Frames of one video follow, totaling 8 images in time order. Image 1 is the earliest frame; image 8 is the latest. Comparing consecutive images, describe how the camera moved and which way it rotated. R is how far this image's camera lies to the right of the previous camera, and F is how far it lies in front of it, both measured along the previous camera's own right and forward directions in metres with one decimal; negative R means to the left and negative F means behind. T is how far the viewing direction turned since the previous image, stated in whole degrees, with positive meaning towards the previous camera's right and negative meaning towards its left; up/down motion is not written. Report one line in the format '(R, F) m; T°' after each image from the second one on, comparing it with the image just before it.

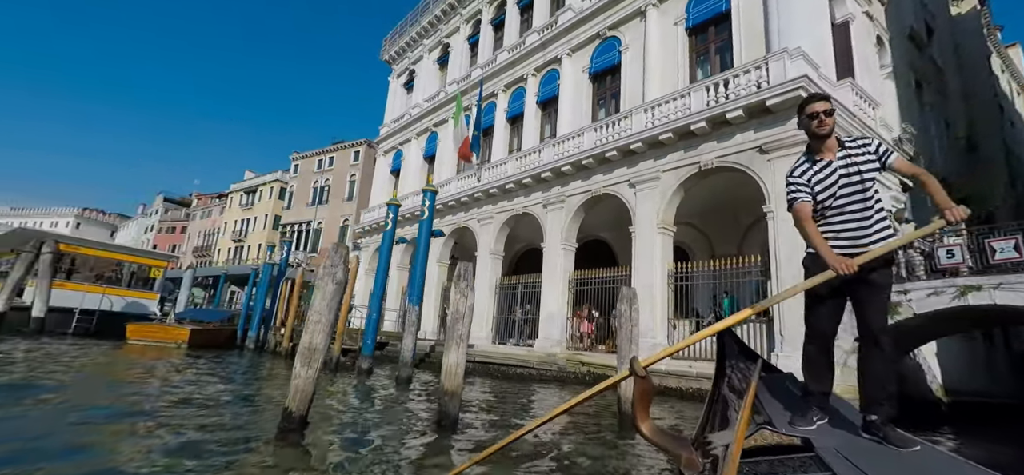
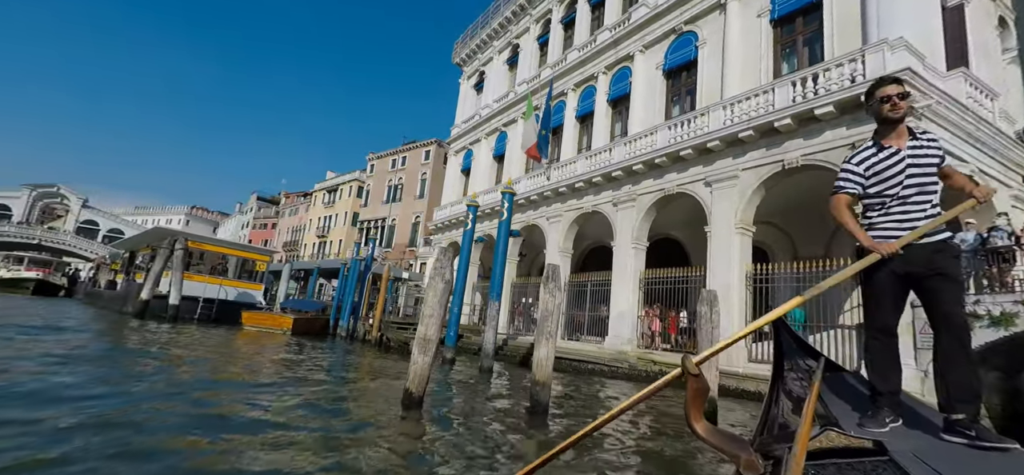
(-0.2, -0.3) m; -8°
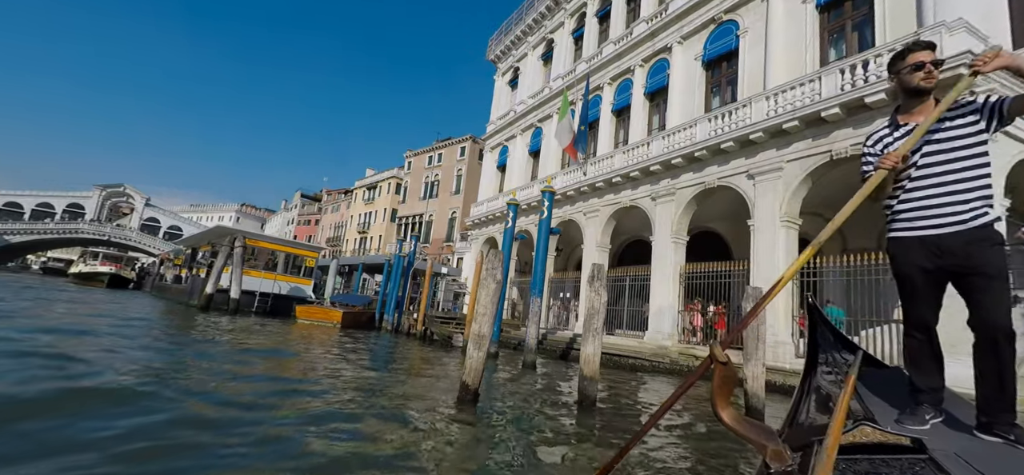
(-0.1, -0.2) m; -4°
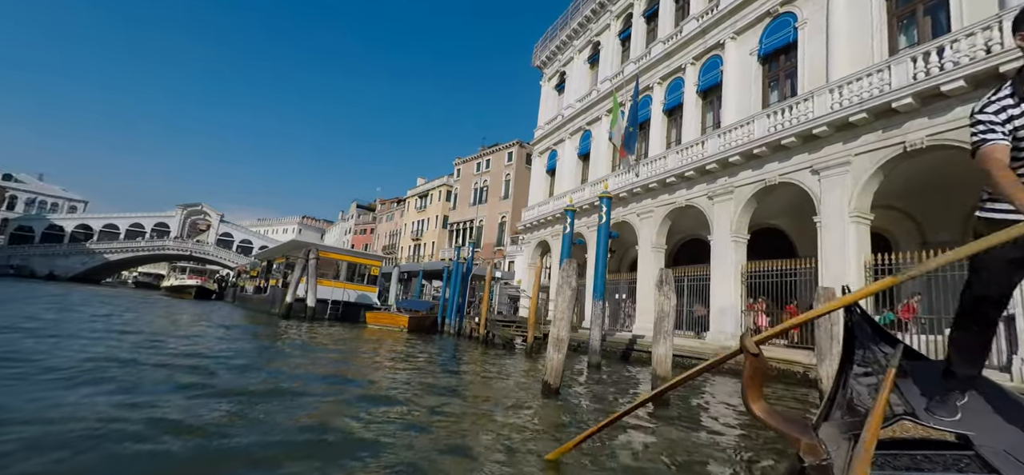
(-0.2, -0.4) m; -6°
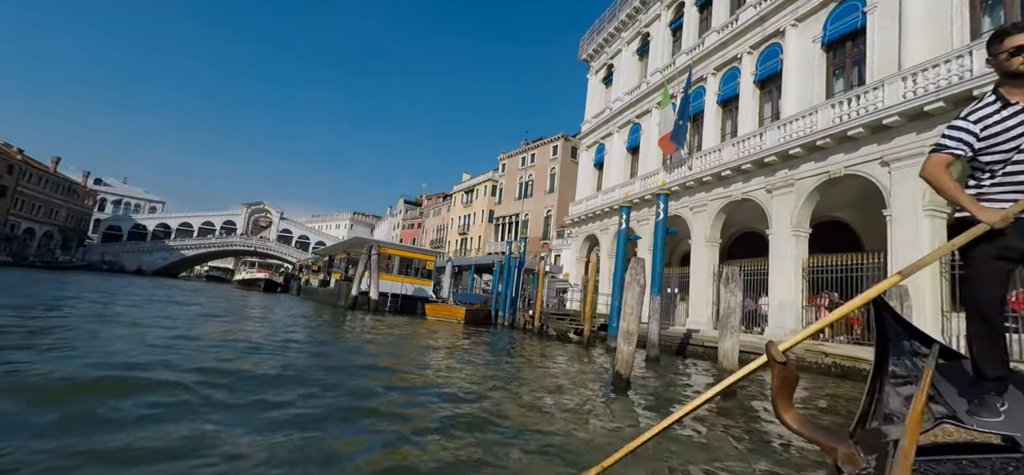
(-0.3, -0.3) m; -5°
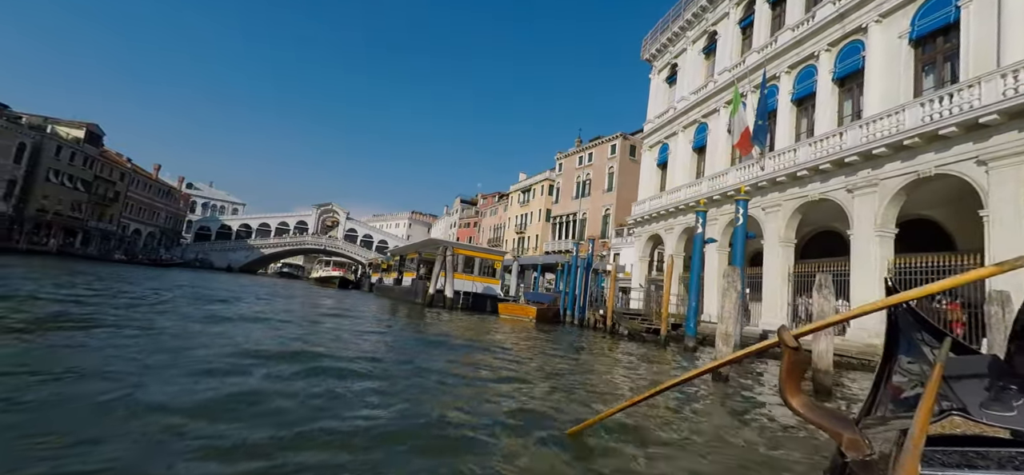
(-0.6, -0.8) m; -7°
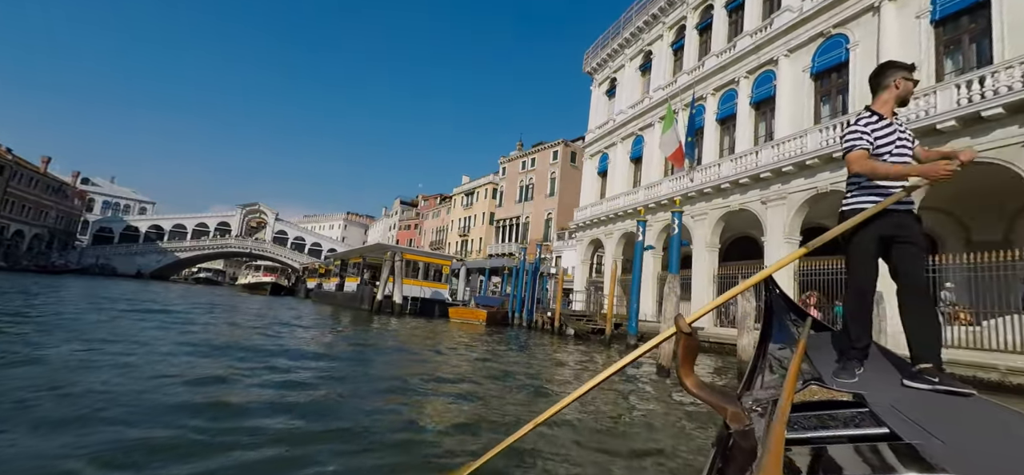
(-0.4, -0.5) m; +8°
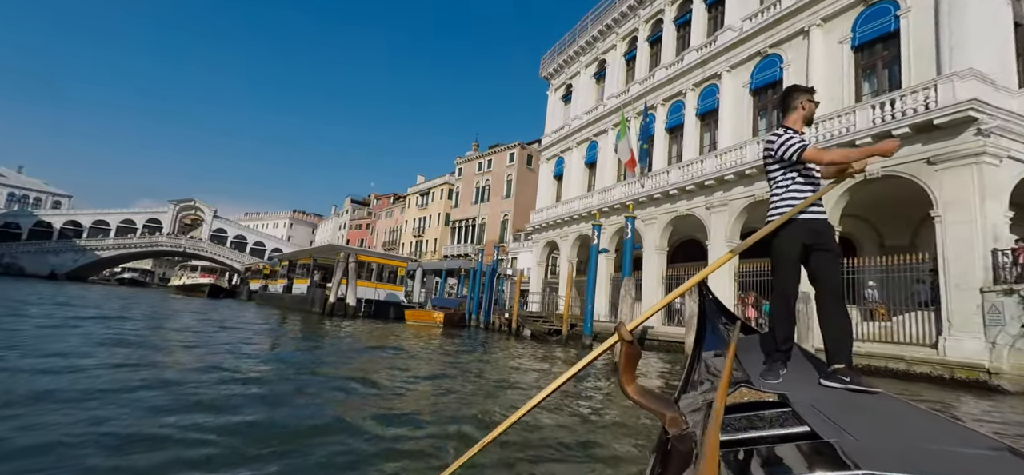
(-0.1, -0.2) m; +6°
